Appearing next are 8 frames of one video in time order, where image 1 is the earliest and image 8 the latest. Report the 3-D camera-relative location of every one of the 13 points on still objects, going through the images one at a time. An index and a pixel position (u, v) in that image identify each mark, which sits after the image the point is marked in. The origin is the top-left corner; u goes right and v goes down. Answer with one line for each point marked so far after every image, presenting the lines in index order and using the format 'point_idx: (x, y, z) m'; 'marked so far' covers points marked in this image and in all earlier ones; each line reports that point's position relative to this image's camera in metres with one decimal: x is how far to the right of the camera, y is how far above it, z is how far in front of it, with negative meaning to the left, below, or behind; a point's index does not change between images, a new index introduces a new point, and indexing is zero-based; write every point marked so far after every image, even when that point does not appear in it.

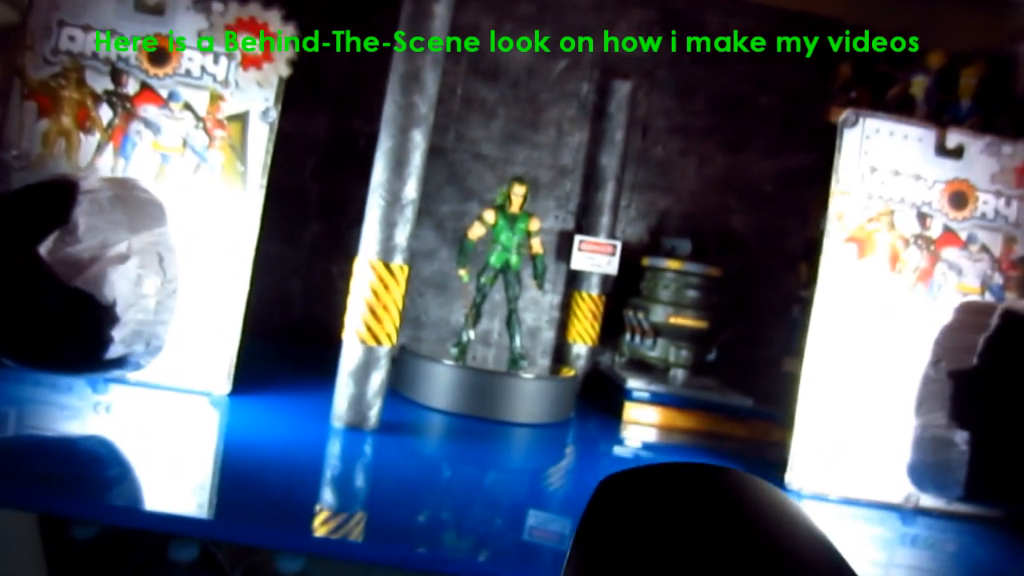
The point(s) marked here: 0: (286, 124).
0: (-1.4, +1.0, +4.7) m
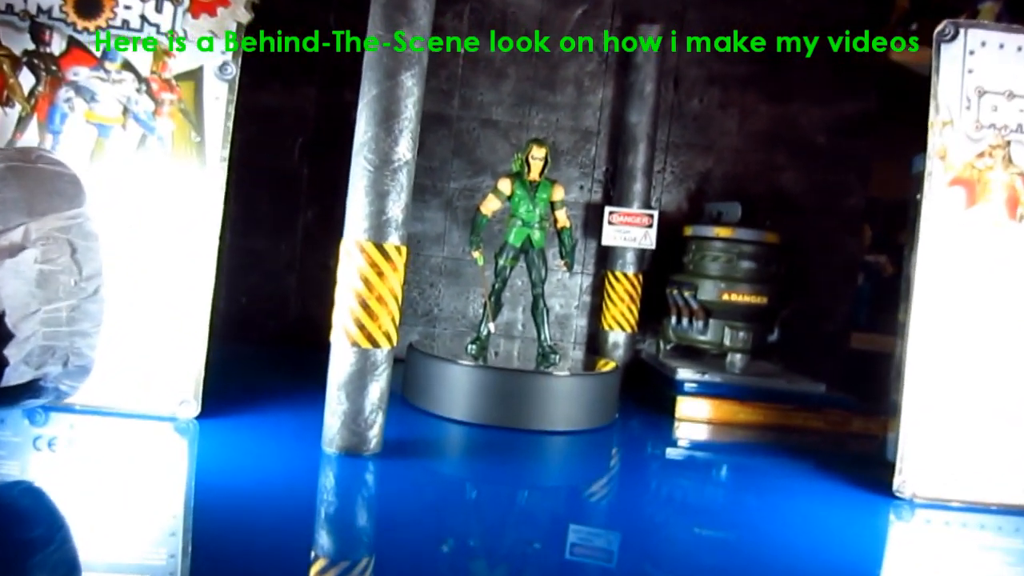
0: (-1.3, +1.0, +4.1) m
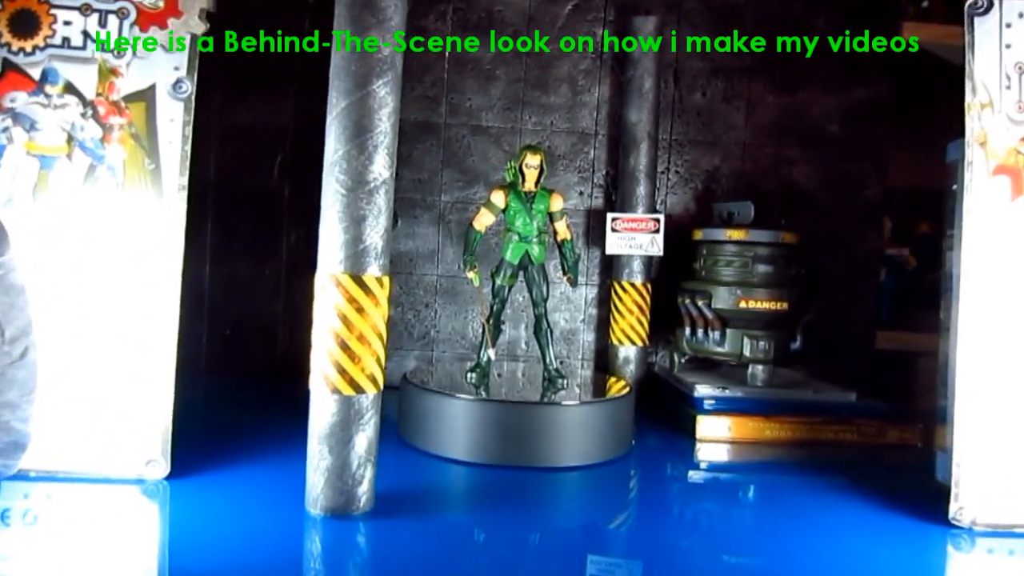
0: (-1.3, +0.9, +3.8) m
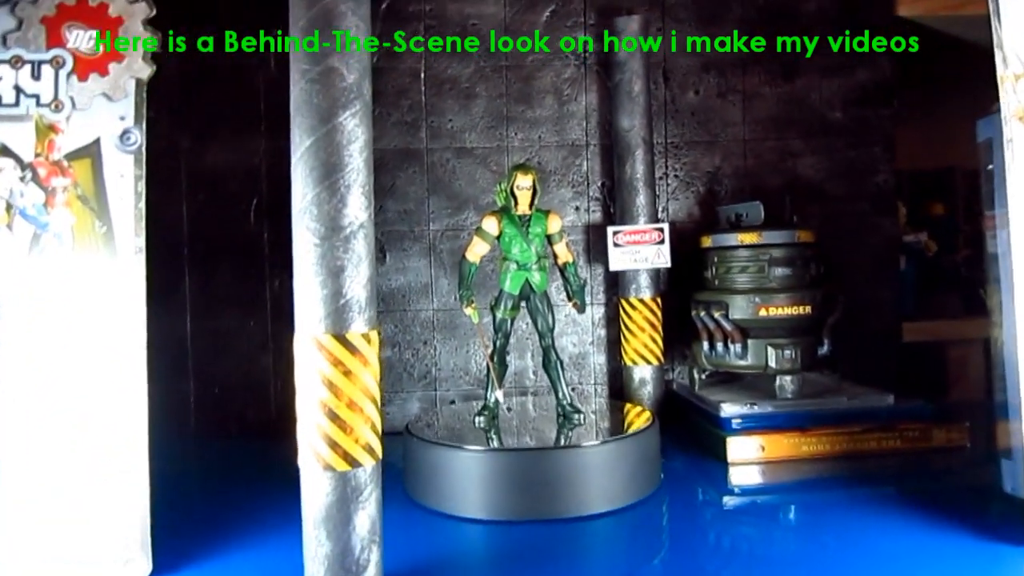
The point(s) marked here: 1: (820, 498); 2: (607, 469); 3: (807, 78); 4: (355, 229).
0: (-1.4, +0.6, +3.6) m
1: (+1.1, -0.8, +2.8) m
2: (+0.3, -0.6, +2.5) m
3: (+1.4, +1.0, +3.7) m
4: (-0.4, +0.1, +1.8) m
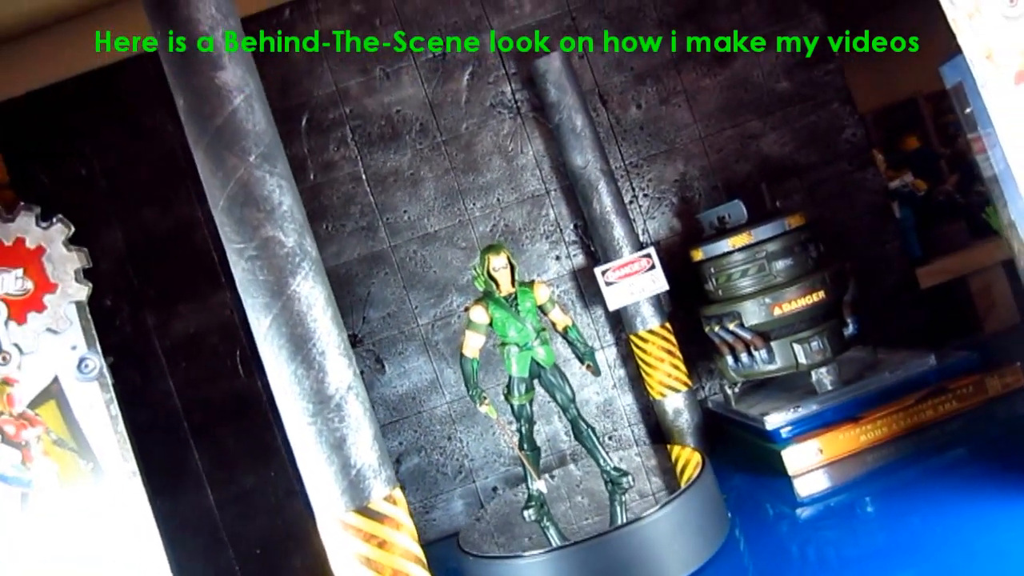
0: (-1.5, -0.2, +3.5) m
1: (+1.3, -0.7, +2.6) m
2: (+0.5, -0.7, +2.4) m
3: (+1.1, +1.1, +3.6) m
4: (-0.4, -0.2, +1.7) m
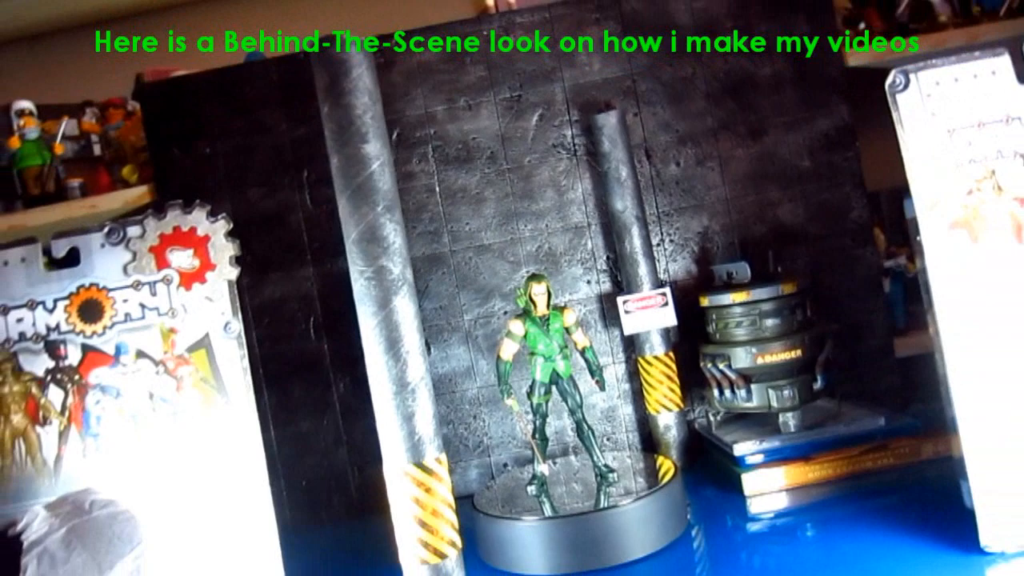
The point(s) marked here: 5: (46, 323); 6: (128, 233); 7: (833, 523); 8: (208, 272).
0: (-1.3, 0.0, +4.2) m
1: (+1.4, -1.0, +3.3) m
2: (+0.5, -0.9, +3.0) m
3: (+1.4, +0.8, +4.2) m
4: (-0.3, -0.3, +2.4) m
5: (-1.6, -0.1, +2.7) m
6: (-1.4, +0.2, +2.7) m
7: (+1.3, -1.0, +3.2) m
8: (-1.1, +0.1, +2.7) m
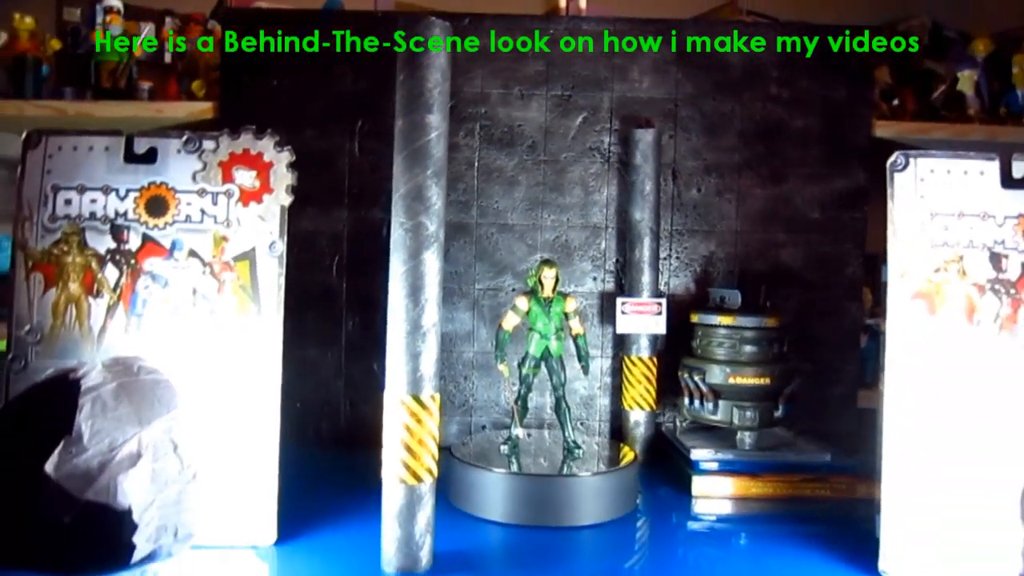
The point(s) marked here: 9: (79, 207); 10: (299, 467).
0: (-1.2, +0.4, +4.6) m
1: (+1.2, -1.1, +3.6) m
2: (+0.4, -0.9, +3.4) m
3: (+1.7, +0.6, +4.5) m
4: (-0.3, -0.1, +2.7) m
5: (-1.6, +0.3, +3.0) m
6: (-1.2, +0.6, +3.1) m
7: (+1.1, -1.2, +3.5) m
8: (-1.0, +0.4, +3.0) m
9: (-1.7, +0.3, +3.0) m
10: (-1.2, -1.0, +4.2) m
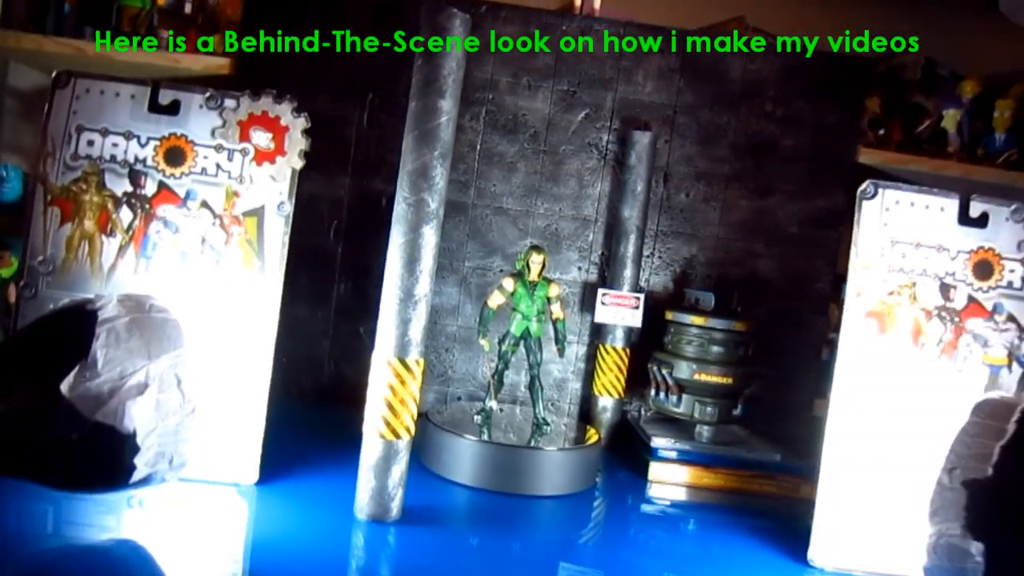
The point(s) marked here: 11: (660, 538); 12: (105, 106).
0: (-1.2, +0.6, +4.7) m
1: (+1.0, -1.2, +3.9) m
2: (+0.2, -0.9, +3.6) m
3: (+1.6, +0.6, +4.8) m
4: (-0.4, 0.0, +2.9) m
5: (-1.6, +0.6, +3.2) m
6: (-1.2, +0.8, +3.2) m
7: (+1.0, -1.2, +3.8) m
8: (-1.0, +0.5, +3.2) m
9: (-1.7, +0.6, +3.2) m
10: (-1.3, -0.7, +4.4) m
11: (+0.7, -1.2, +3.6) m
12: (-1.7, +0.8, +3.2) m
